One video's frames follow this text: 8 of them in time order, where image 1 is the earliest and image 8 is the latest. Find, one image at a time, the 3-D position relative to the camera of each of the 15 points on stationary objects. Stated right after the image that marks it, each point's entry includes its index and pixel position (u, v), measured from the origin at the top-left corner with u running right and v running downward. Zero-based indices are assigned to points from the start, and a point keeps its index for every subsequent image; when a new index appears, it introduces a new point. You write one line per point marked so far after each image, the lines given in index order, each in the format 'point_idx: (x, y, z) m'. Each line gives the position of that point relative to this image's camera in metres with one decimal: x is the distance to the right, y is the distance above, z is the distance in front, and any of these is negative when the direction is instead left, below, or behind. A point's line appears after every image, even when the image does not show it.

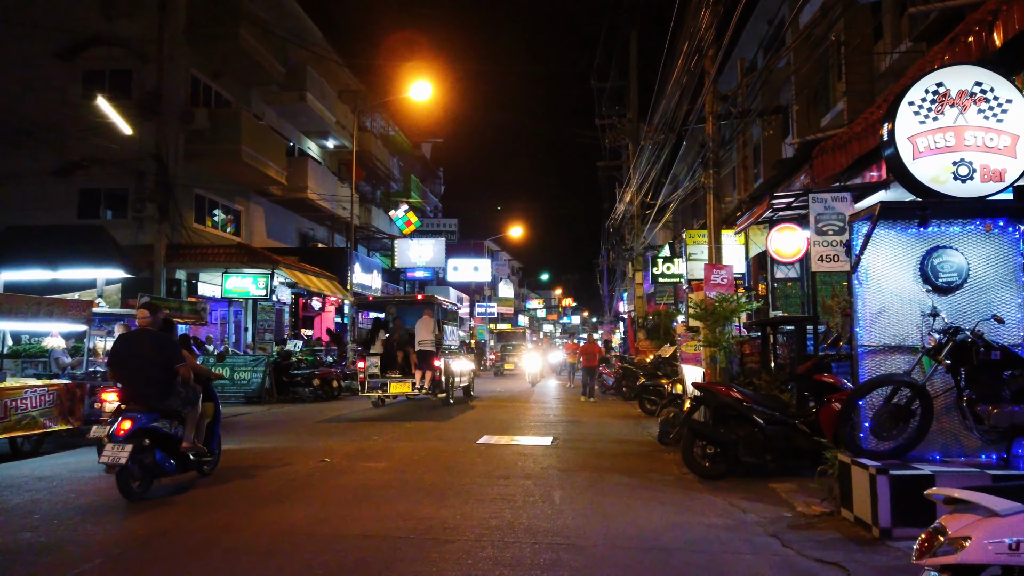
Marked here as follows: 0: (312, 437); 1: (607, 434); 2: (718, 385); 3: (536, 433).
0: (-3.4, -2.6, +12.8) m
1: (+1.7, -2.5, +13.4) m
2: (+2.4, -1.1, +9.1) m
3: (+0.5, -2.5, +13.5) m
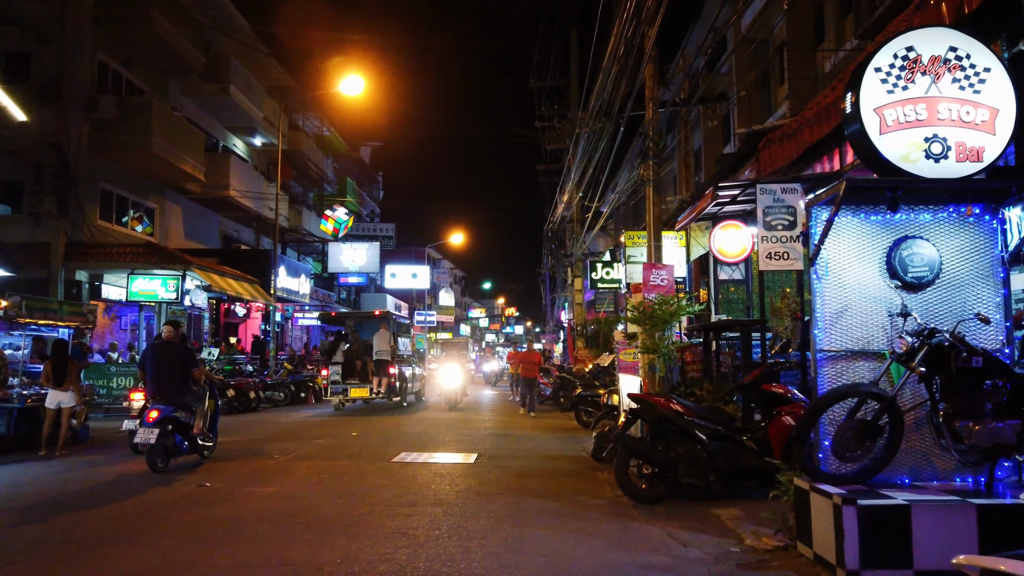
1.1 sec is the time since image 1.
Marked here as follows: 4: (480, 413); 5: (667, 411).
0: (-4.6, -2.5, +11.3) m
1: (+0.4, -2.6, +12.3) m
2: (+1.5, -1.1, +8.1) m
3: (-0.8, -2.6, +12.3) m
4: (-0.8, -3.1, +19.2) m
5: (+1.5, -1.2, +7.8) m
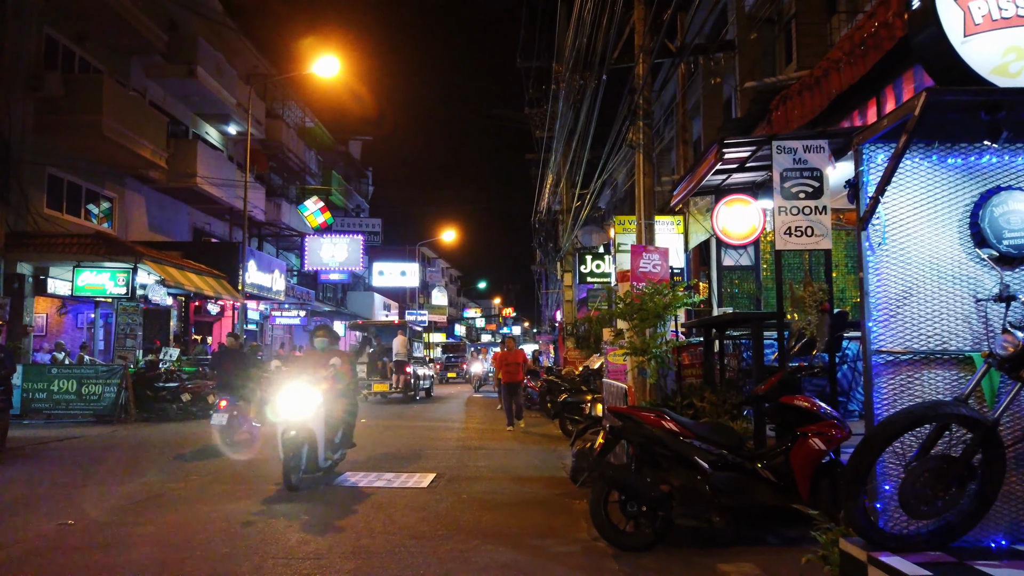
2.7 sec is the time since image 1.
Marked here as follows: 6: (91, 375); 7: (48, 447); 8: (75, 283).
0: (-5.1, -2.4, +9.5) m
1: (0.0, -2.4, +10.4) m
2: (+1.0, -1.0, +6.3) m
3: (-1.2, -2.4, +10.5) m
4: (-1.2, -3.0, +17.4) m
5: (+1.1, -1.1, +6.0) m
6: (-10.2, -2.1, +18.6) m
7: (-8.5, -2.9, +14.2) m
8: (-11.2, +0.1, +19.7) m
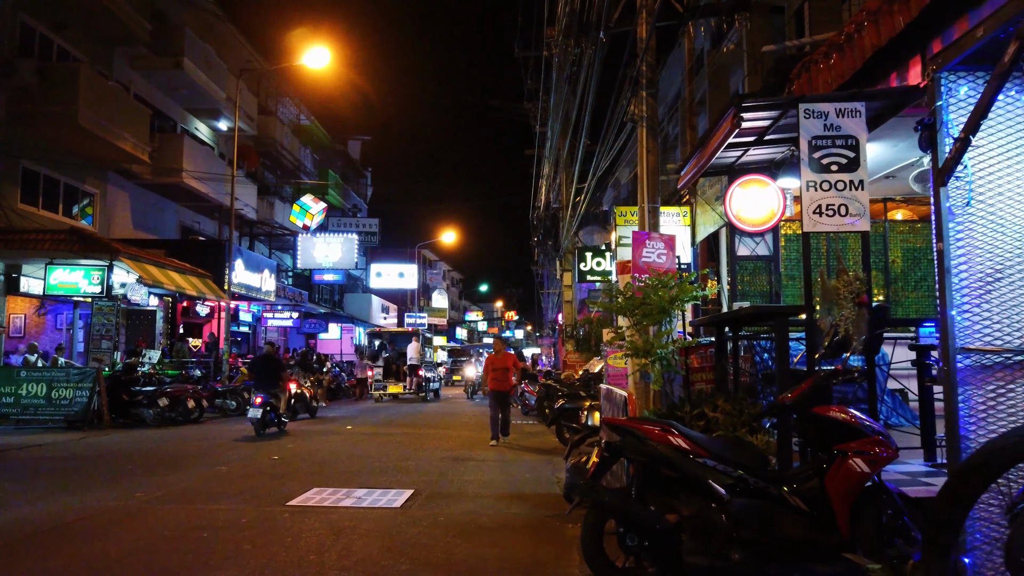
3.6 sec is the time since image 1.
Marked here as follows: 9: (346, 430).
0: (-5.2, -2.3, +8.5) m
1: (-0.2, -2.4, +9.4) m
2: (+0.9, -0.9, +5.2) m
3: (-1.4, -2.4, +9.4) m
4: (-1.3, -3.0, +16.3) m
5: (+0.9, -1.0, +4.9) m
6: (-10.3, -2.1, +17.6) m
7: (-8.7, -2.8, +13.1) m
8: (-11.3, +0.2, +18.7) m
9: (-3.5, -3.0, +16.3) m
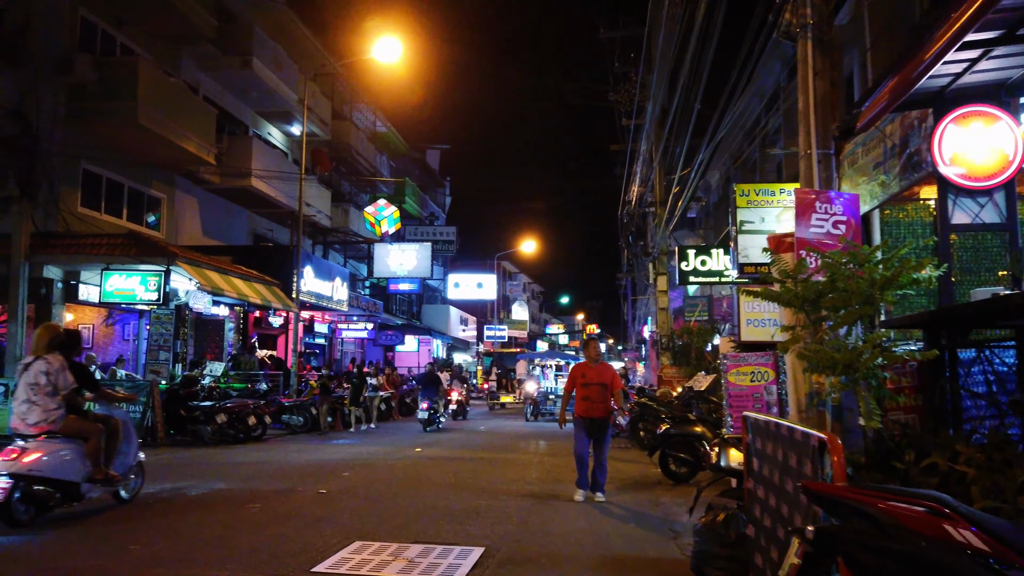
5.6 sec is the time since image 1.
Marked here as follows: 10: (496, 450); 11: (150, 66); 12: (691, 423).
0: (-4.4, -2.3, +6.8) m
1: (+0.8, -2.3, +7.1) m
2: (+1.4, -0.8, +2.9) m
3: (-0.4, -2.3, +7.3) m
4: (+0.3, -3.0, +14.1) m
5: (+1.4, -0.9, +2.6) m
6: (-8.5, -2.2, +16.3) m
7: (-7.3, -2.9, +11.7) m
8: (-9.4, 0.0, +17.6) m
9: (-1.8, -3.1, +14.3) m
10: (-0.3, -3.1, +14.9) m
11: (-8.8, +5.4, +18.7) m
12: (+2.5, -1.9, +10.6) m
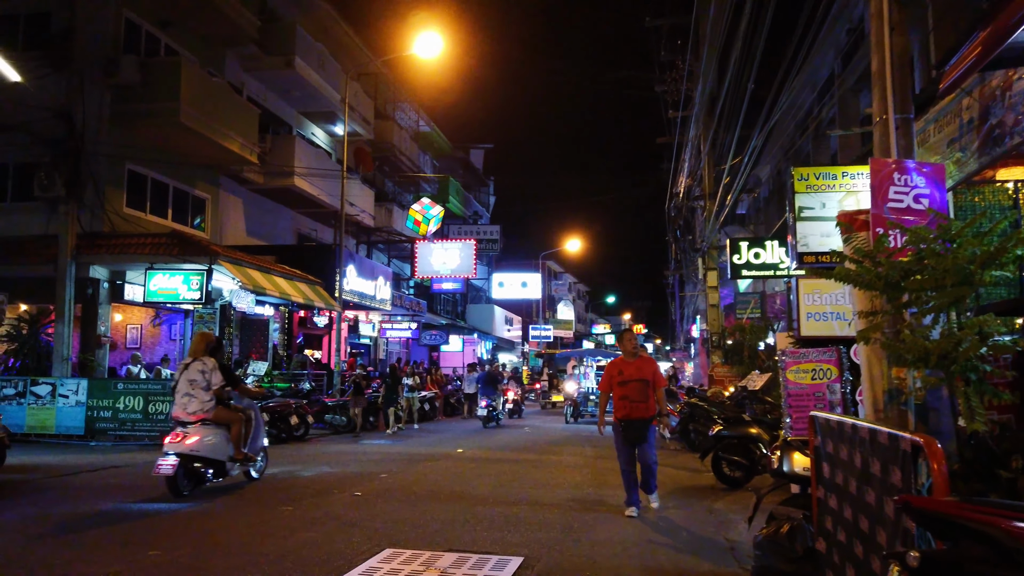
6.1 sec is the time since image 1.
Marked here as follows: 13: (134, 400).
0: (-4.0, -2.2, +6.5) m
1: (+1.2, -2.2, +6.6) m
2: (+1.5, -0.7, +2.3) m
3: (0.0, -2.2, +6.8) m
4: (+1.1, -3.0, +13.6) m
5: (+1.5, -0.8, +2.0) m
6: (-7.5, -2.2, +16.3) m
7: (-6.6, -2.8, +11.7) m
8: (-8.4, 0.0, +17.6) m
9: (-1.0, -3.0, +13.9) m
10: (+0.5, -3.1, +14.5) m
11: (-7.8, +5.4, +18.7) m
12: (+3.1, -1.8, +10.0) m
13: (-8.0, -2.4, +16.3) m
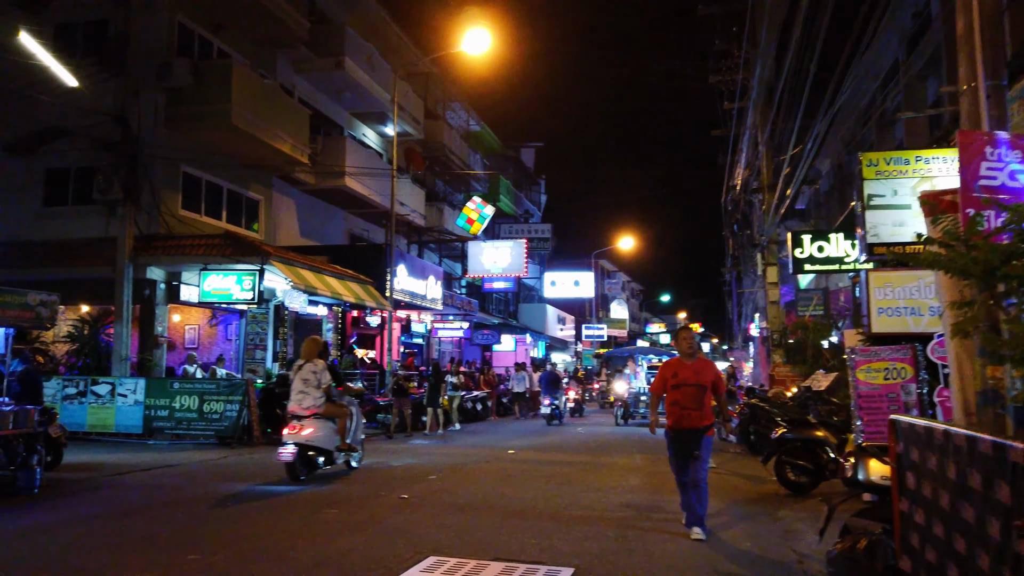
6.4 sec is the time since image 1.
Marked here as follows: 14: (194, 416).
0: (-3.6, -2.2, +6.5) m
1: (+1.6, -2.2, +6.2) m
2: (+1.6, -0.6, +1.9) m
3: (+0.4, -2.2, +6.5) m
4: (+2.0, -2.9, +13.2) m
5: (+1.6, -0.7, +1.6) m
6: (-6.4, -2.2, +16.5) m
7: (-5.8, -2.8, +11.8) m
8: (-7.2, 0.0, +17.8) m
9: (0.0, -3.0, +13.6) m
10: (+1.5, -3.0, +14.1) m
11: (-6.6, +5.4, +18.9) m
12: (+3.7, -1.7, +9.4) m
13: (-6.9, -2.4, +16.4) m
14: (-6.8, -2.7, +16.3) m
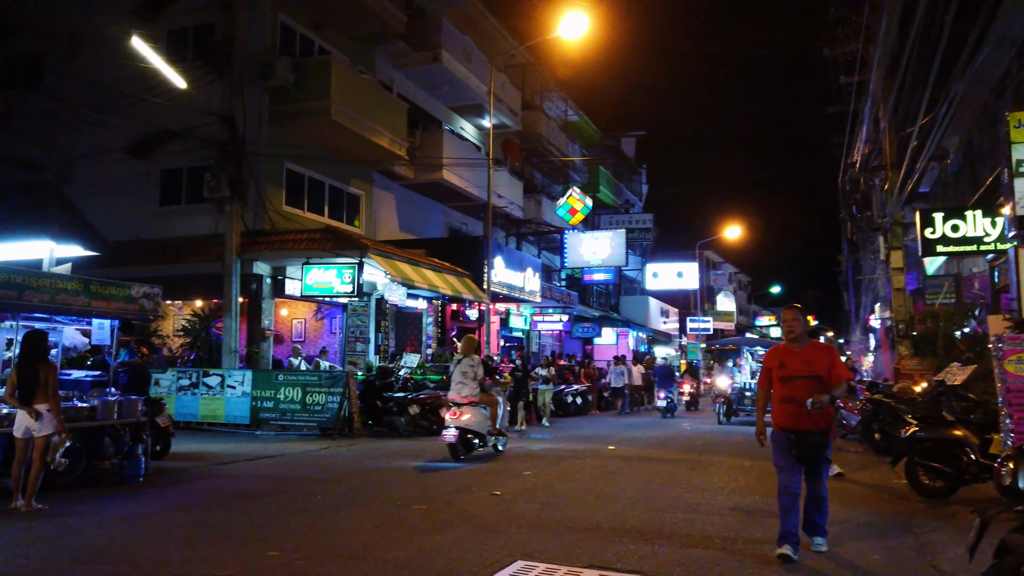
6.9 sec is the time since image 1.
0: (-2.8, -2.1, +6.4) m
1: (+2.3, -2.0, +5.5) m
2: (+1.7, -0.5, +1.2) m
3: (+1.1, -2.0, +5.9) m
4: (+3.6, -2.7, +12.4) m
5: (+1.6, -0.6, +0.9) m
6: (-4.3, -2.1, +16.7) m
7: (-4.3, -2.7, +12.0) m
8: (-4.9, +0.2, +18.2) m
9: (+1.7, -2.8, +13.1) m
10: (+3.3, -2.8, +13.3) m
11: (-4.3, +5.6, +19.1) m
12: (+4.8, -1.5, +8.4) m
13: (-4.8, -2.2, +16.8) m
14: (-4.7, -2.6, +16.6) m
